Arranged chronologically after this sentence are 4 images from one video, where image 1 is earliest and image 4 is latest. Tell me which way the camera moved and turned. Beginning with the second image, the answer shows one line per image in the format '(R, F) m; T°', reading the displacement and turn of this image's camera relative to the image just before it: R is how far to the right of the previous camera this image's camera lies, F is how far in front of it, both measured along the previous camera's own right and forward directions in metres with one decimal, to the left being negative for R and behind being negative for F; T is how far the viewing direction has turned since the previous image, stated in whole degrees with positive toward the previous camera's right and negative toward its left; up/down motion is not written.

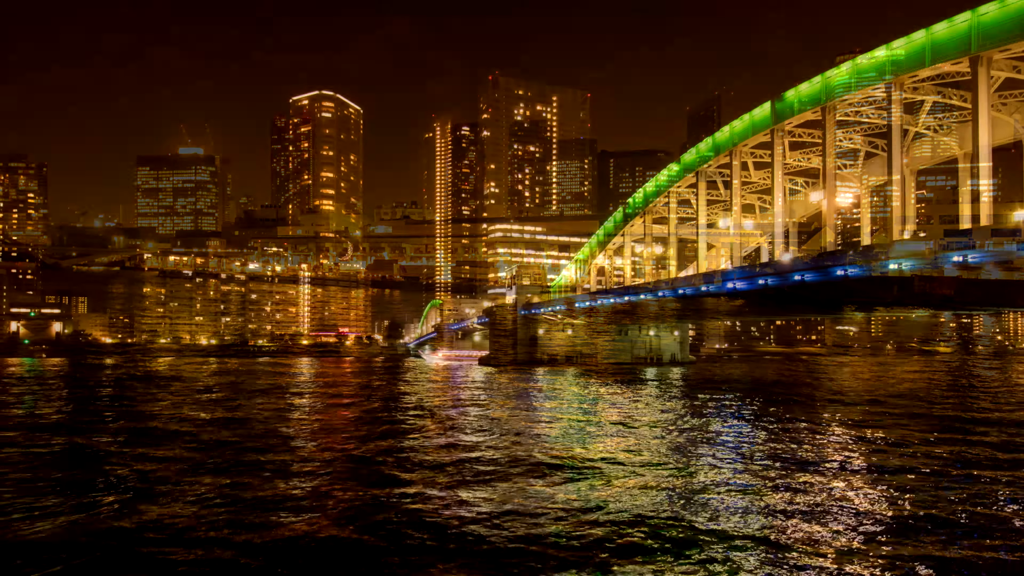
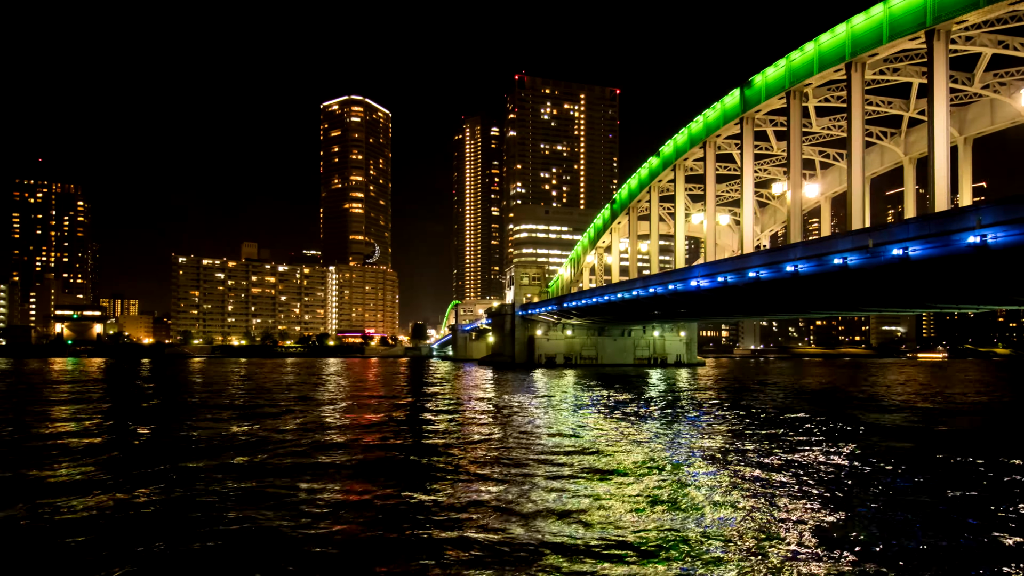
(+1.6, +0.3) m; -5°
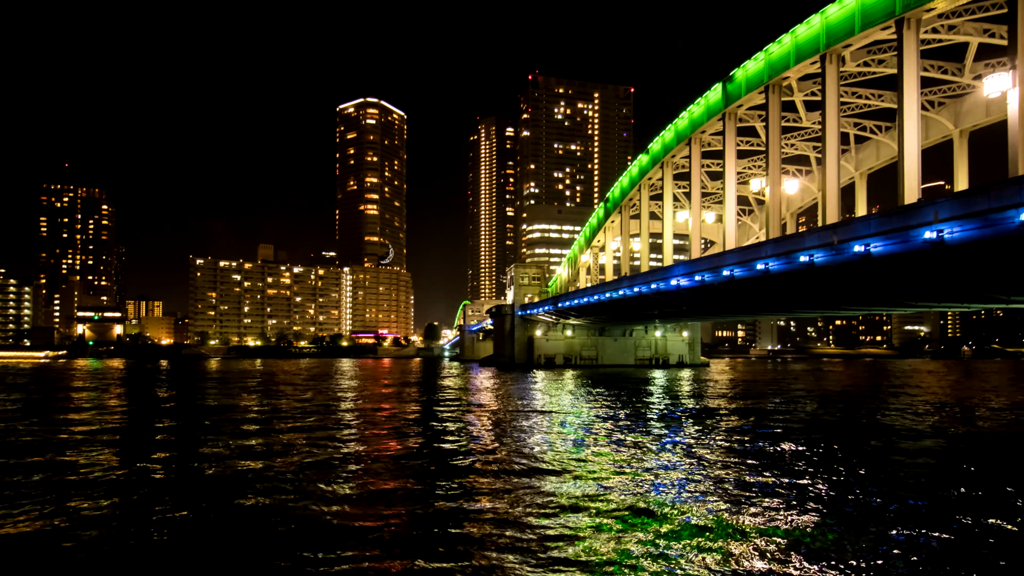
(+0.8, +0.1) m; -2°
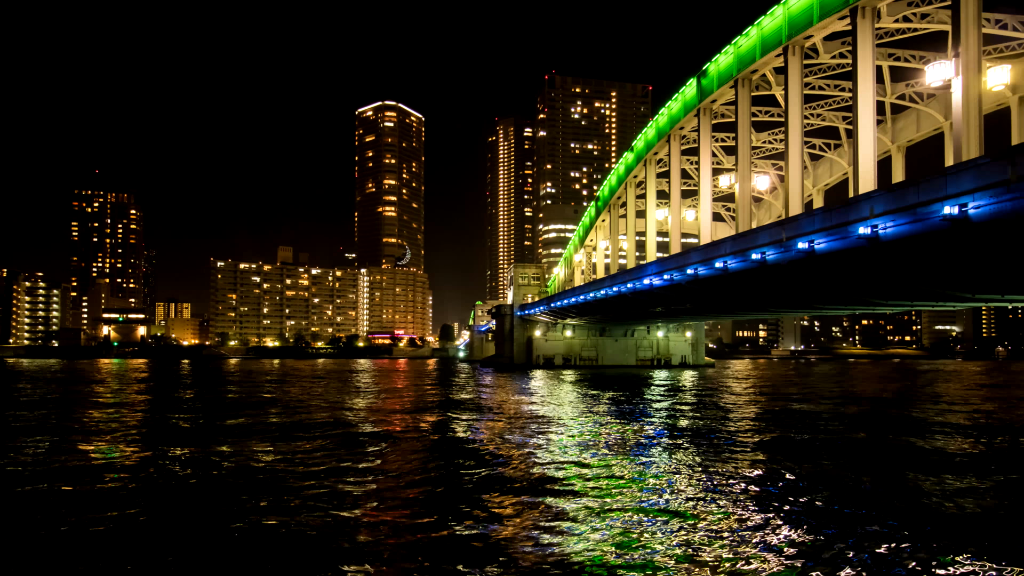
(+1.0, +0.1) m; -3°
